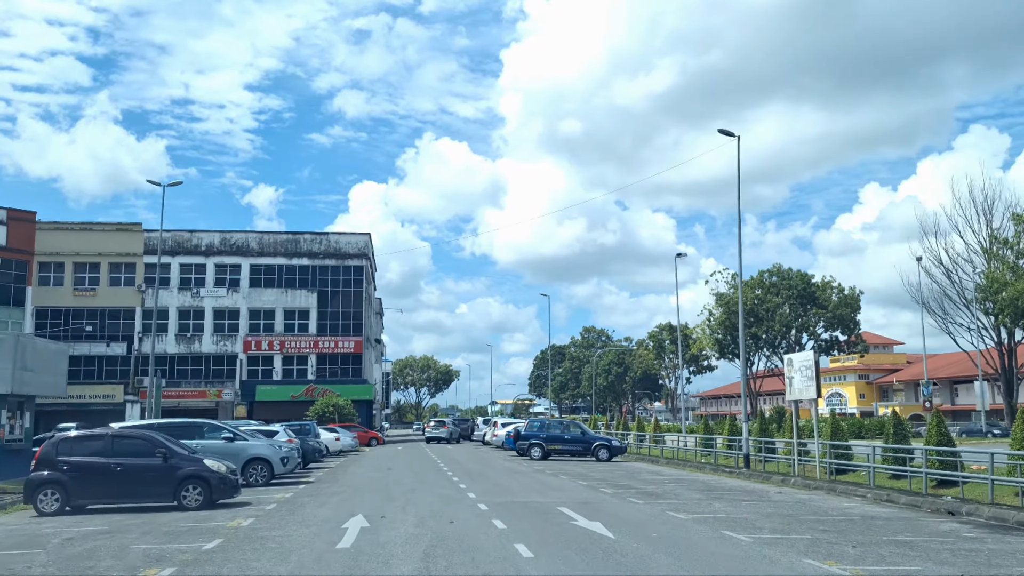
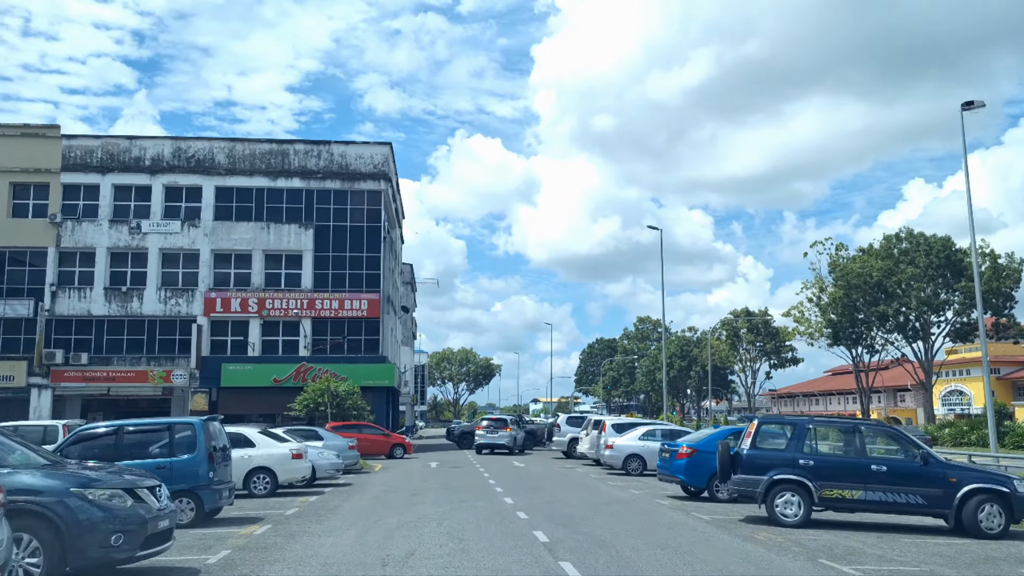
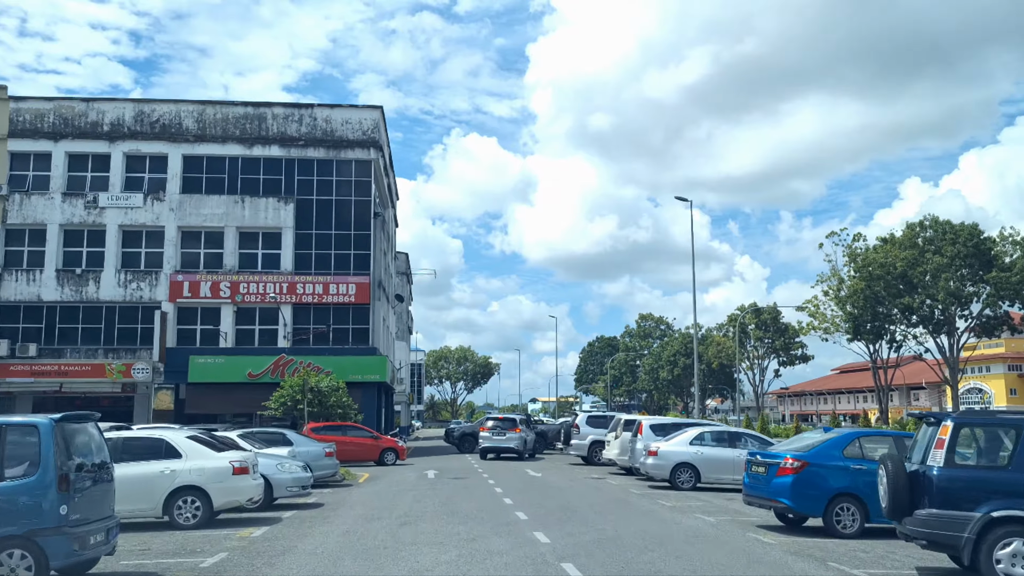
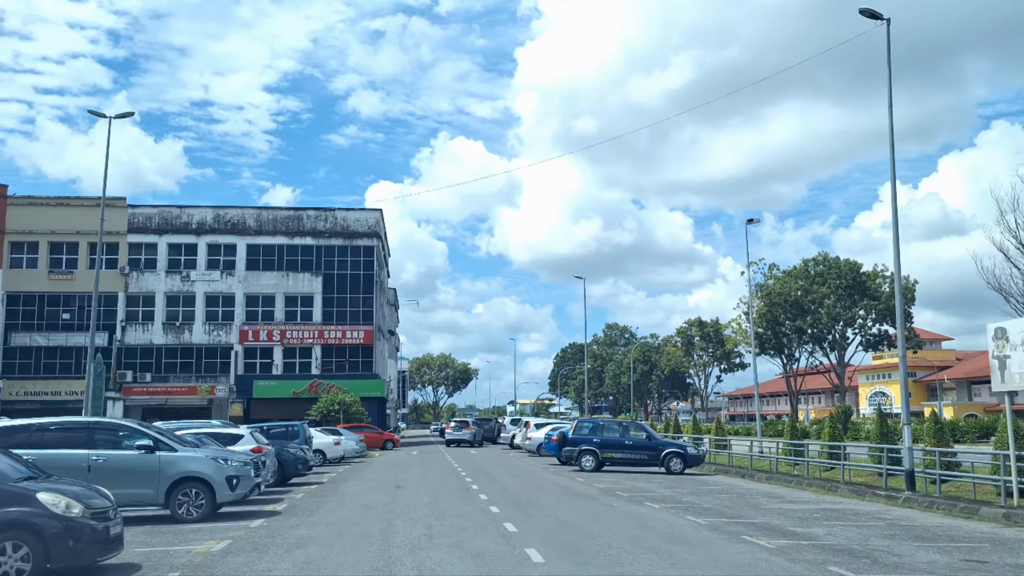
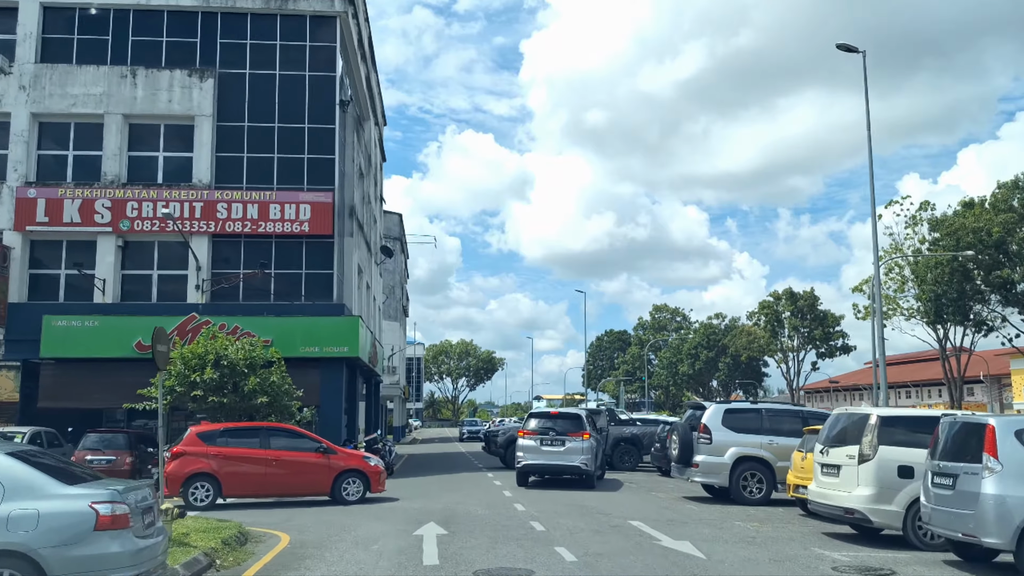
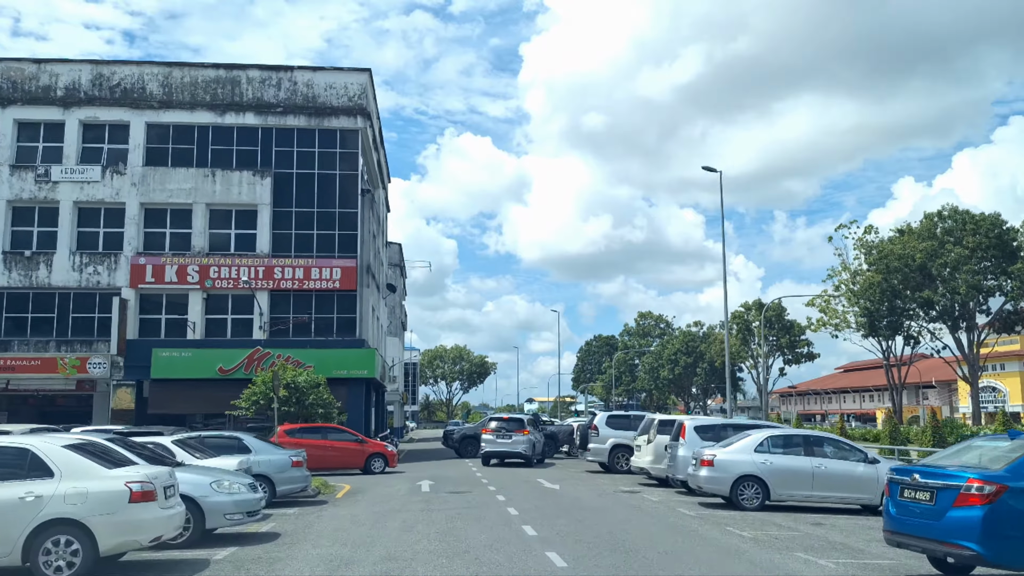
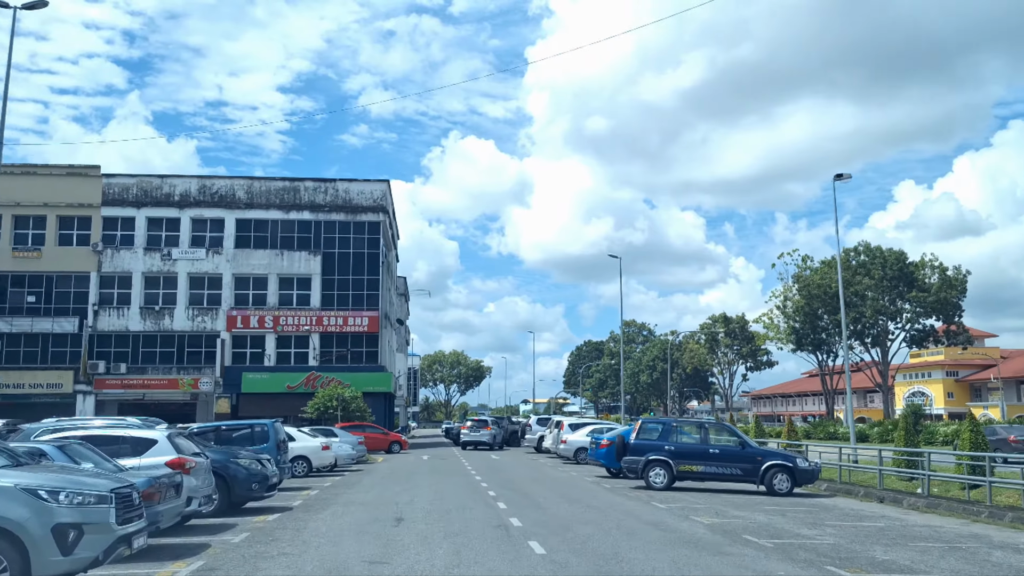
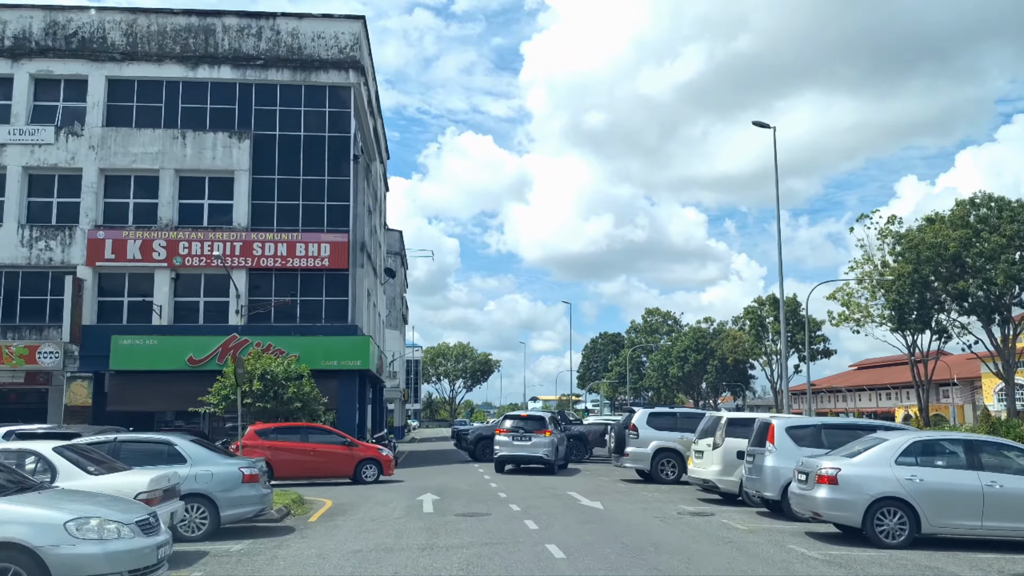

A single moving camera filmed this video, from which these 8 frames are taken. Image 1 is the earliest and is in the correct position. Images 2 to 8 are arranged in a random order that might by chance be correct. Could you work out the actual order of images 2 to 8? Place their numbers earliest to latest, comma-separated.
4, 7, 2, 3, 6, 8, 5
